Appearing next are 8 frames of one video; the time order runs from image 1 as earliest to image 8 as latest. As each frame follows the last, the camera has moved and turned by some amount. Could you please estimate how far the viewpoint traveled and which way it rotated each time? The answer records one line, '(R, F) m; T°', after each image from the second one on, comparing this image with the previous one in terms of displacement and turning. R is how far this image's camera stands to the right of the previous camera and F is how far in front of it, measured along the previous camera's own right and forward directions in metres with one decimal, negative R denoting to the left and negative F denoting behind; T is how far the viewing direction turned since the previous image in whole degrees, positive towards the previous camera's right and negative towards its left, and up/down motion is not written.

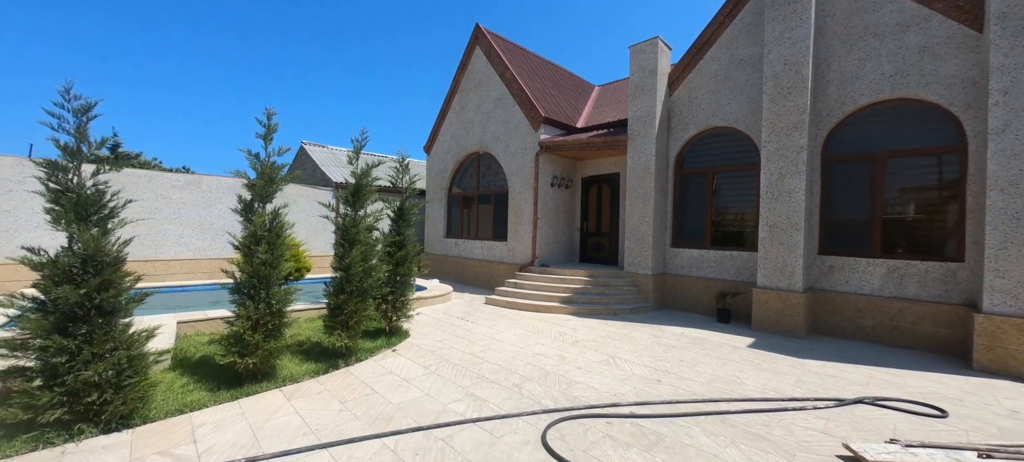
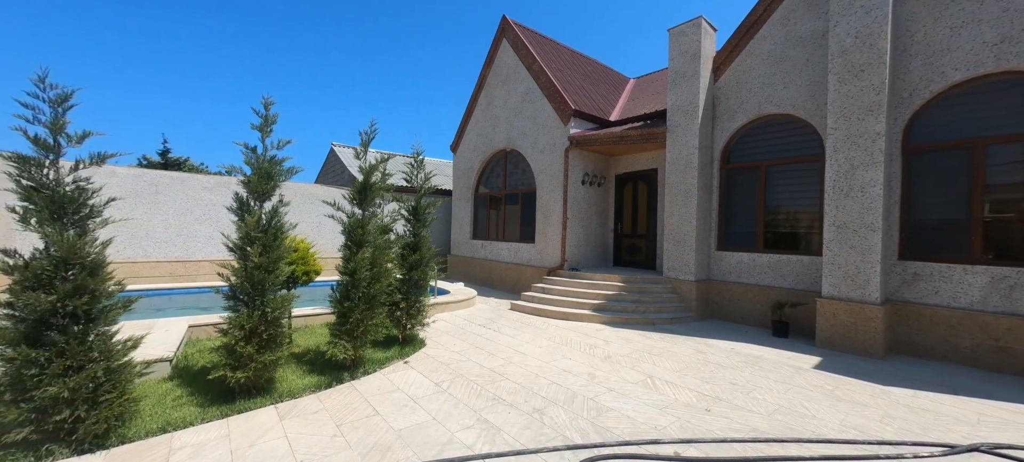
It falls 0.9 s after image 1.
(+0.1, +0.7) m; -5°
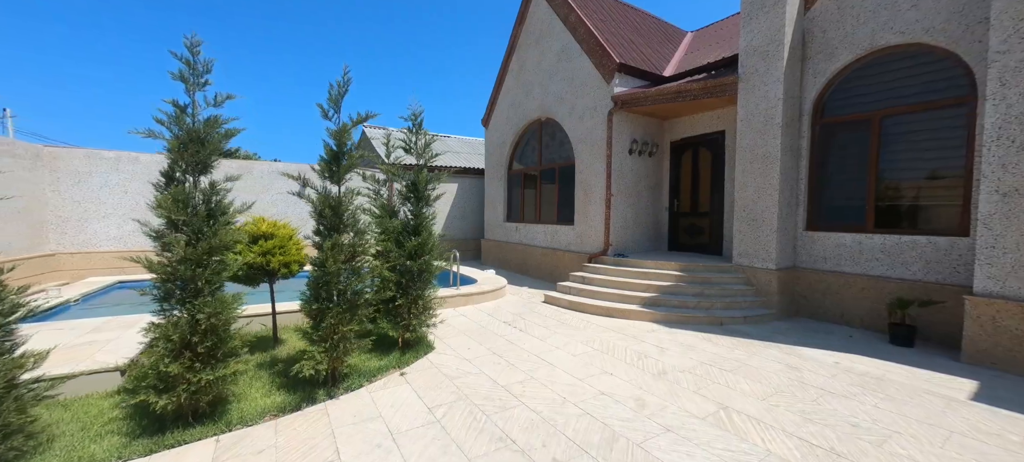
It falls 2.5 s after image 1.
(+0.3, +1.4) m; -7°
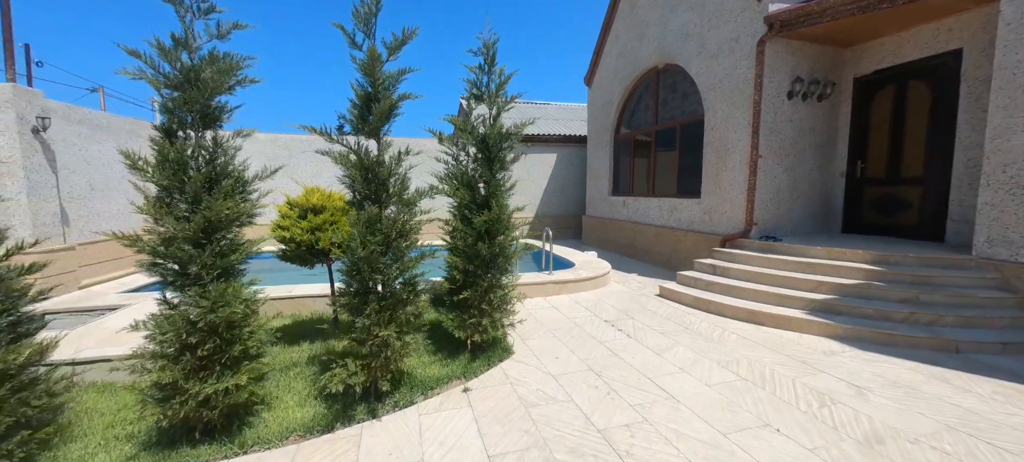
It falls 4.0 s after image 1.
(0.0, +1.5) m; -15°
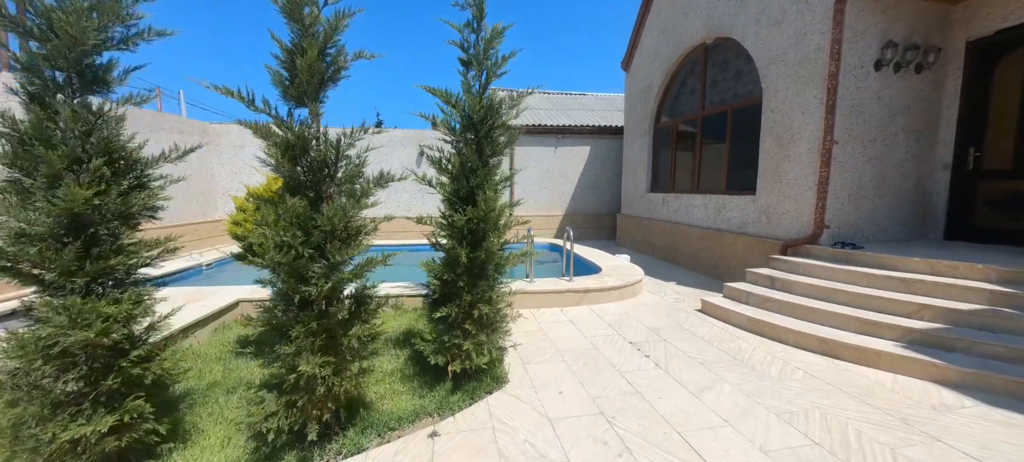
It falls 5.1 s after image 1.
(+0.4, +0.9) m; -6°
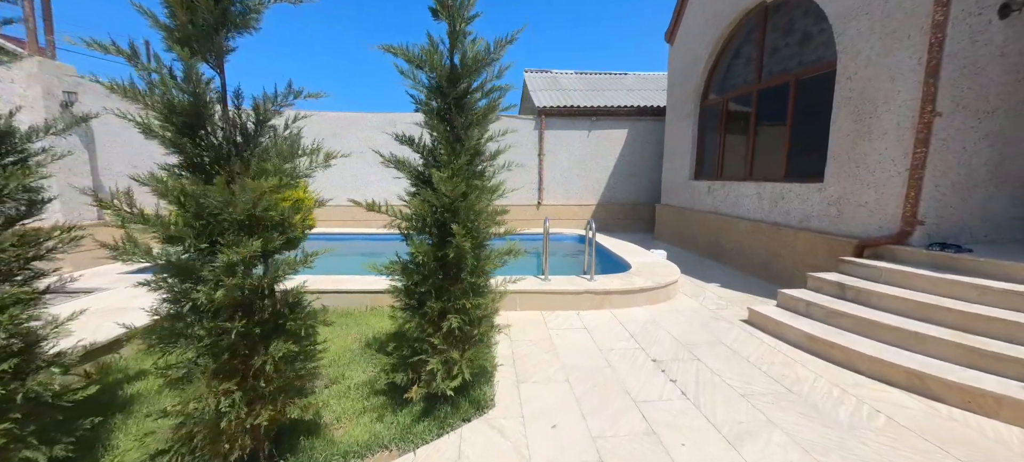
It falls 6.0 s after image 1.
(+0.4, +0.7) m; -6°
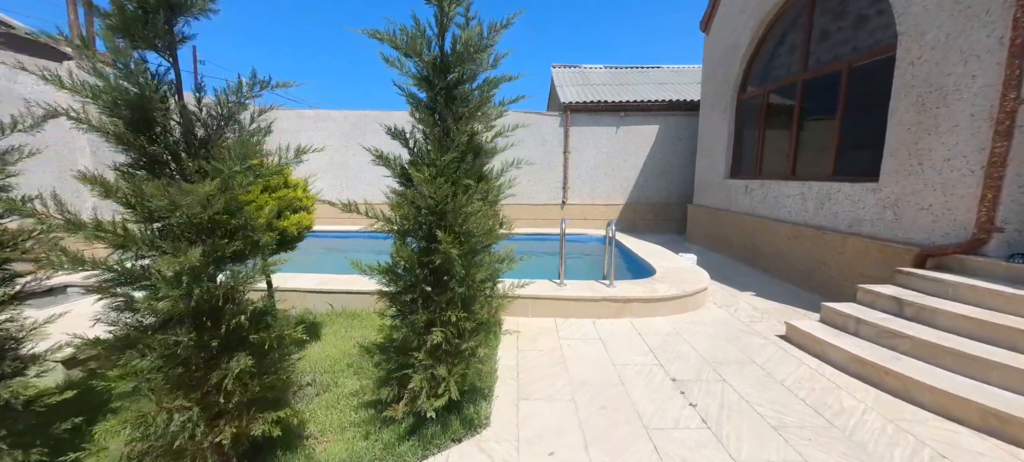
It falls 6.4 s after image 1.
(+0.2, +0.3) m; -5°
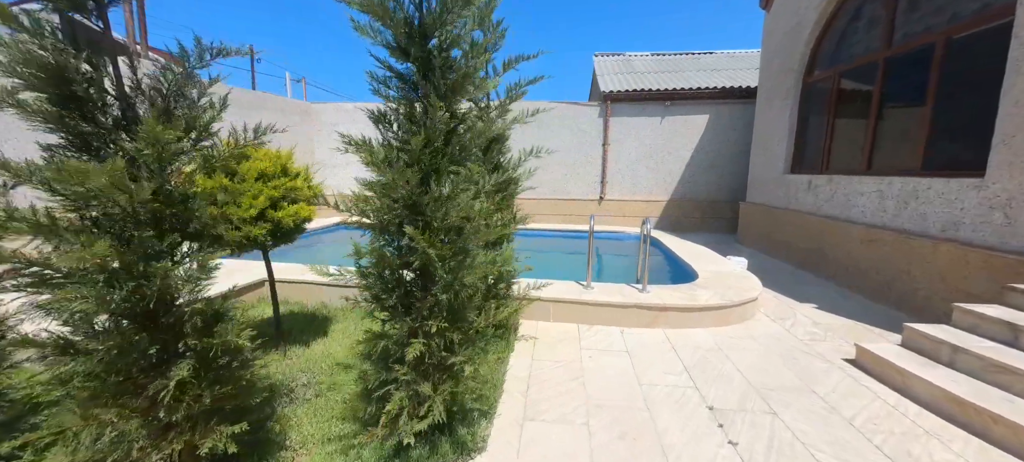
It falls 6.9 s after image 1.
(+0.2, +0.4) m; -6°
